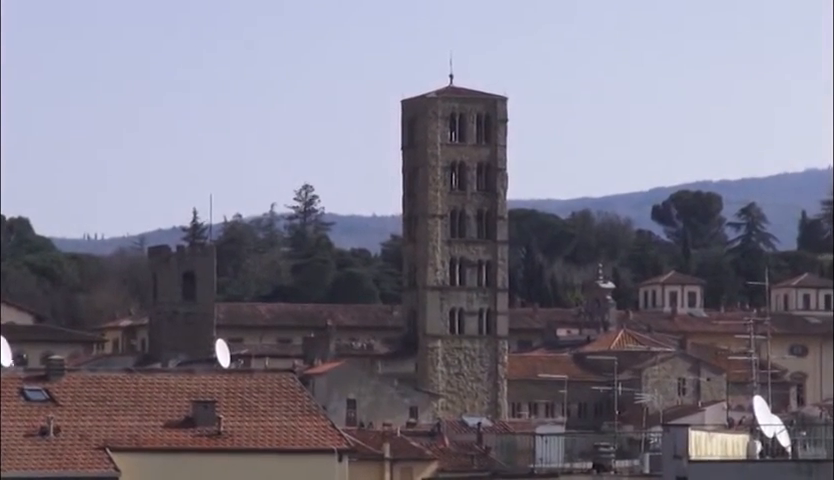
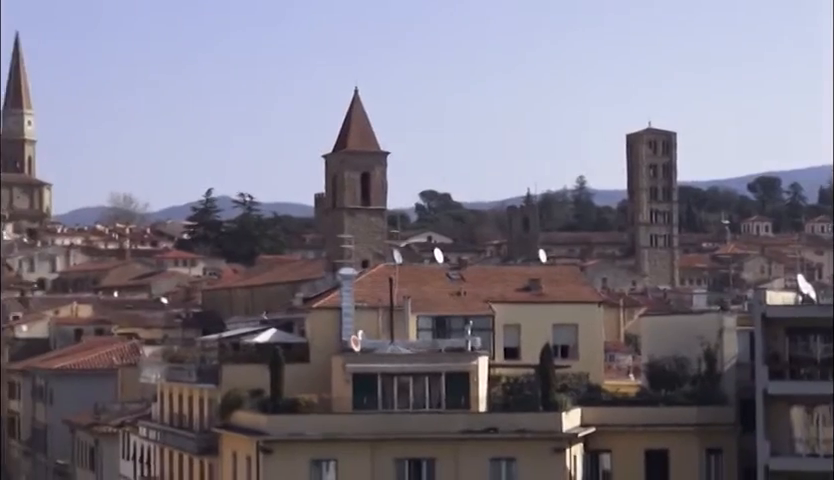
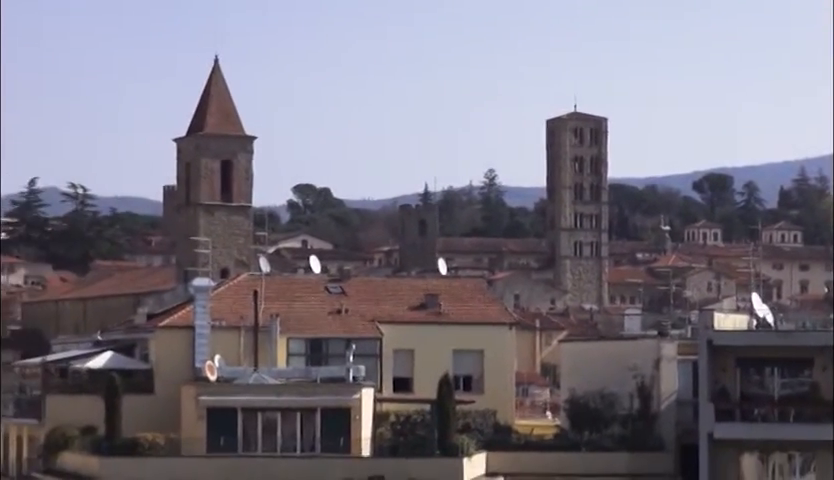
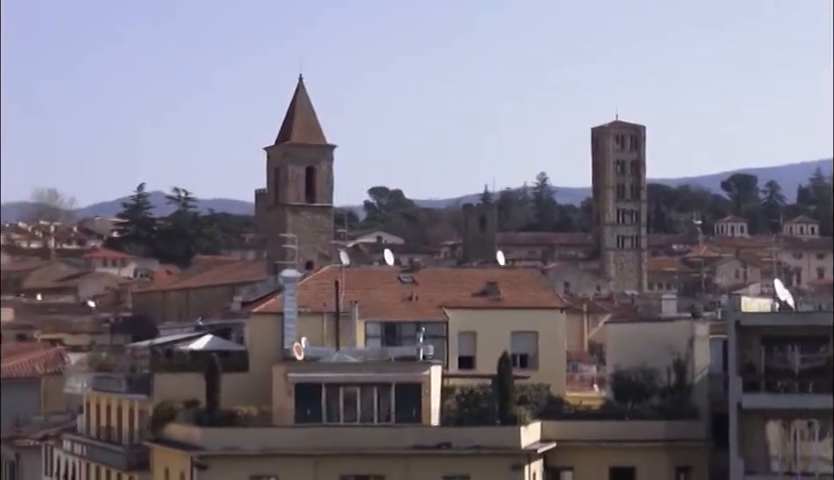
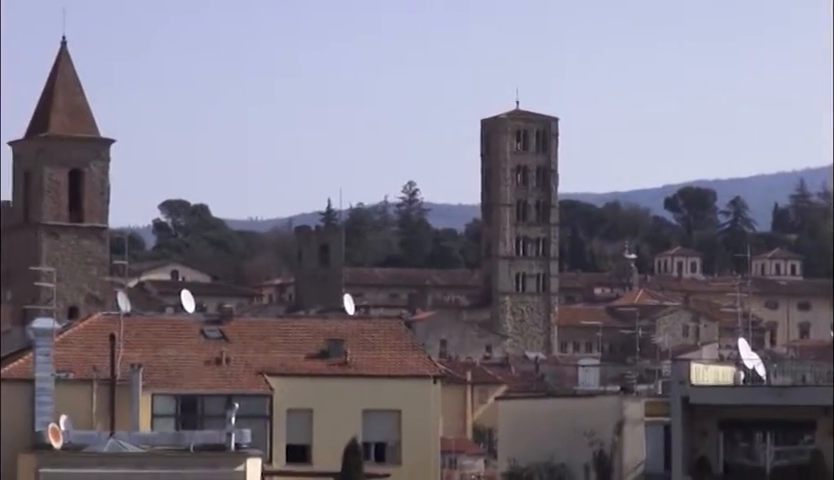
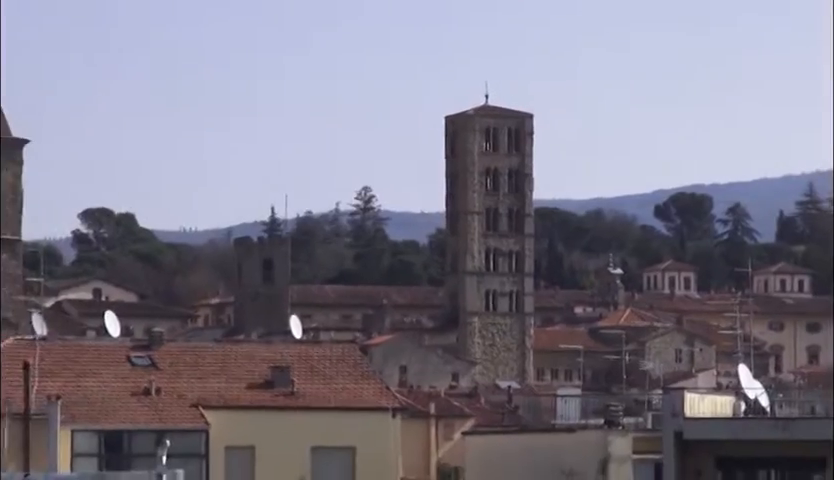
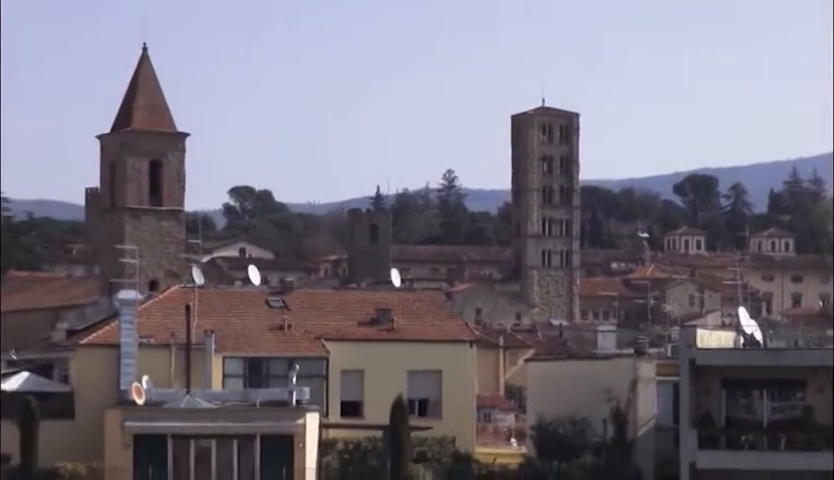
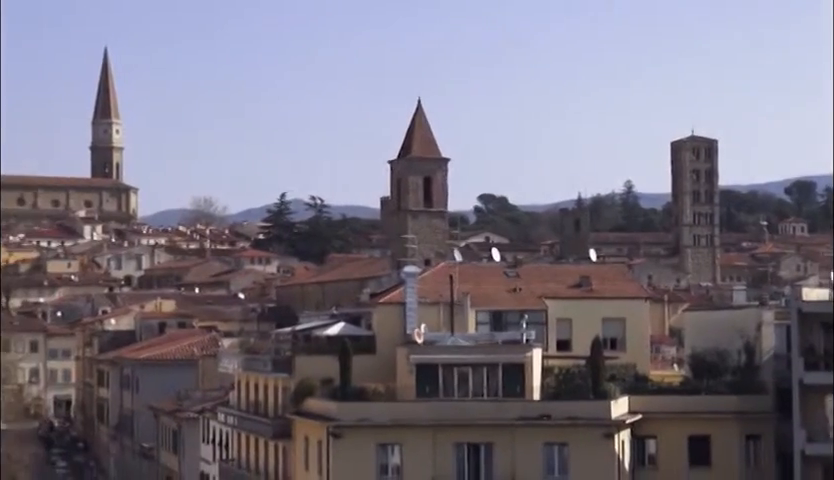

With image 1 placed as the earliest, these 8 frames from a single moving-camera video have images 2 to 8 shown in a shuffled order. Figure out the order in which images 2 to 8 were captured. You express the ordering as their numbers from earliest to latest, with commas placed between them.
6, 5, 7, 3, 4, 2, 8
